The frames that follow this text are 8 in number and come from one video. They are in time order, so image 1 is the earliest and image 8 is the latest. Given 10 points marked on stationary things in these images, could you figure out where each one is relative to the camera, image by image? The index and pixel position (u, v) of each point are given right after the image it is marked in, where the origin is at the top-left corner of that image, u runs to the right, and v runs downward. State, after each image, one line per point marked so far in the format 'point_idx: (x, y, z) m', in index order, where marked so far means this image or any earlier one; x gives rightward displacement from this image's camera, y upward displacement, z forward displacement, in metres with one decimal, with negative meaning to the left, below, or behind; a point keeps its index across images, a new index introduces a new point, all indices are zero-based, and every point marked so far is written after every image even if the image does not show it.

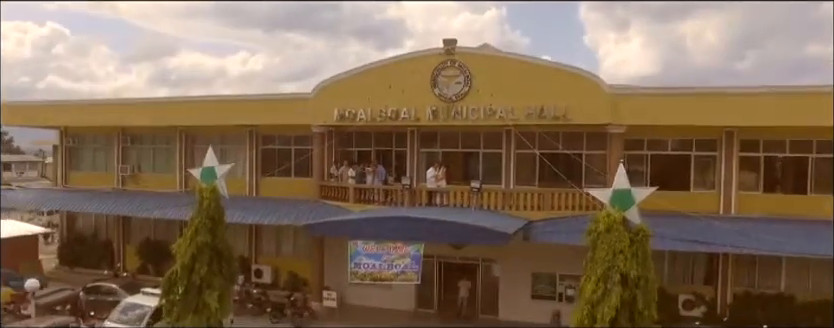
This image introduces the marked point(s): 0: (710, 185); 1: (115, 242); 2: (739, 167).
0: (+3.4, -0.2, +8.4) m
1: (-4.8, -1.2, +11.3) m
2: (+3.7, 0.0, +8.3) m
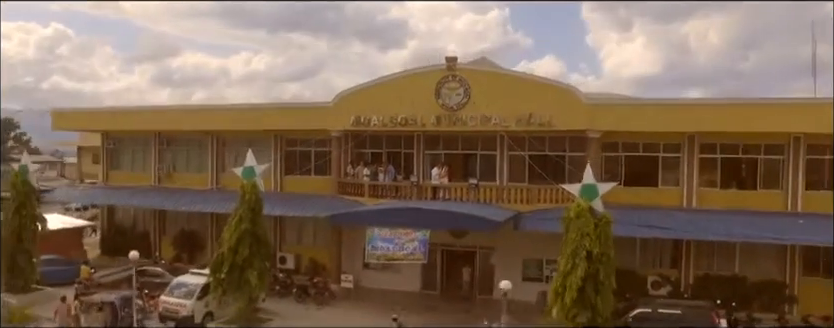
0: (+3.5, -0.2, +9.7) m
1: (-4.7, -1.2, +12.7) m
2: (+3.8, -0.1, +9.6) m
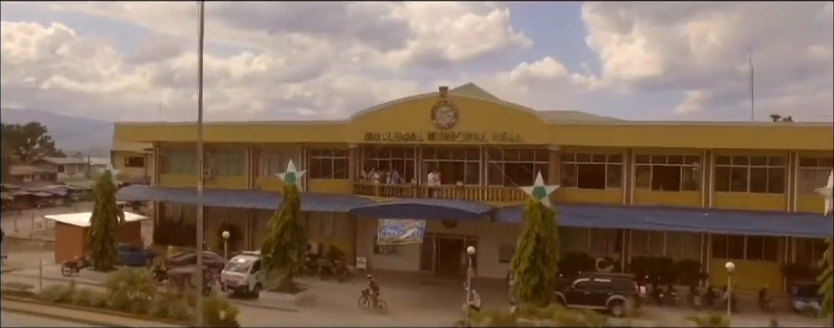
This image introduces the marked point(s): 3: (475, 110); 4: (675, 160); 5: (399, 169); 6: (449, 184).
0: (+3.5, -0.4, +12.5) m
1: (-4.7, -1.3, +15.5) m
2: (+3.8, -0.2, +12.4) m
3: (+1.0, +1.0, +12.6) m
4: (+4.4, +0.1, +12.2) m
5: (-0.3, -0.1, +13.5) m
6: (+0.6, -0.4, +13.0) m
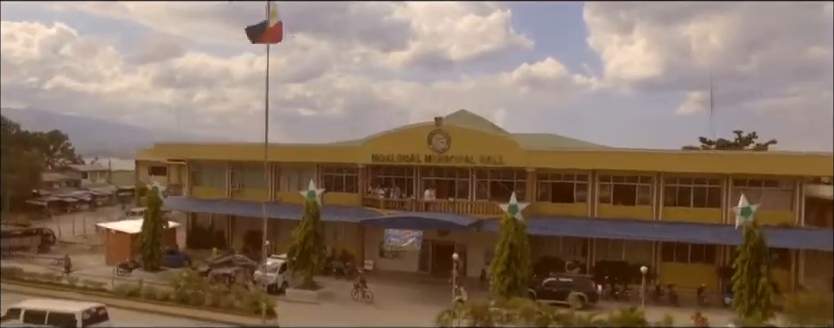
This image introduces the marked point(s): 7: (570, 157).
0: (+3.4, -0.7, +14.9) m
1: (-4.7, -1.7, +17.9) m
2: (+3.8, -0.6, +14.8) m
3: (+1.0, +0.6, +15.0) m
4: (+4.3, -0.3, +14.6) m
5: (-0.4, -0.5, +15.9) m
6: (+0.6, -0.7, +15.5) m
7: (+3.1, +0.2, +14.7) m
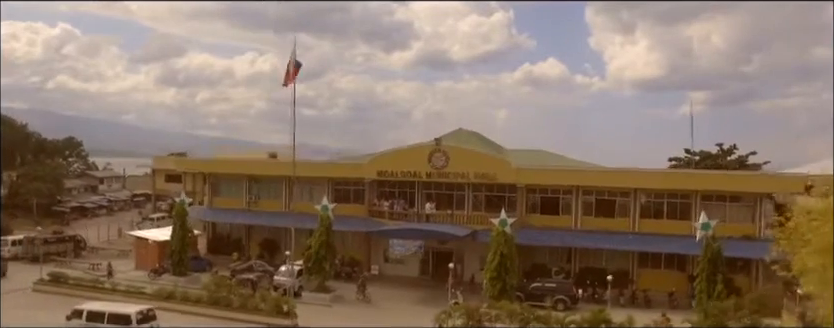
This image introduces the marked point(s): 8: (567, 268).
0: (+3.5, -1.1, +16.6) m
1: (-4.7, -2.0, +19.6) m
2: (+3.8, -0.9, +16.5) m
3: (+1.0, +0.2, +16.6) m
4: (+4.4, -0.7, +16.3) m
5: (-0.3, -0.8, +17.6) m
6: (+0.6, -1.1, +17.1) m
7: (+3.1, -0.2, +16.3) m
8: (+3.4, -2.3, +16.4) m
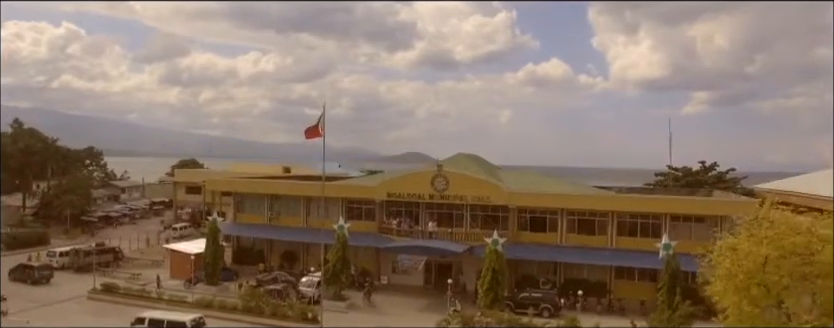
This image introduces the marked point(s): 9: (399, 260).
0: (+3.6, -1.7, +18.9) m
1: (-4.6, -2.6, +21.9) m
2: (+3.9, -1.5, +18.7) m
3: (+1.1, -0.4, +18.9) m
4: (+4.5, -1.3, +18.6) m
5: (-0.2, -1.4, +19.9) m
6: (+0.7, -1.7, +19.4) m
7: (+3.2, -0.8, +18.6) m
8: (+3.5, -3.0, +18.6) m
9: (-0.5, -2.5, +19.4) m
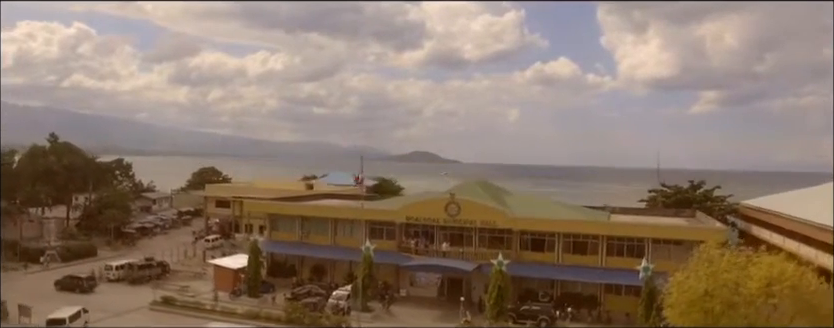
0: (+4.0, -2.6, +21.6) m
1: (-4.1, -3.5, +24.7) m
2: (+4.4, -2.4, +21.5) m
3: (+1.6, -1.2, +21.7) m
4: (+4.9, -2.1, +21.3) m
5: (+0.2, -2.3, +22.6) m
6: (+1.2, -2.6, +22.2) m
7: (+3.7, -1.7, +21.3) m
8: (+4.0, -3.8, +21.4) m
9: (0.0, -3.4, +22.2) m
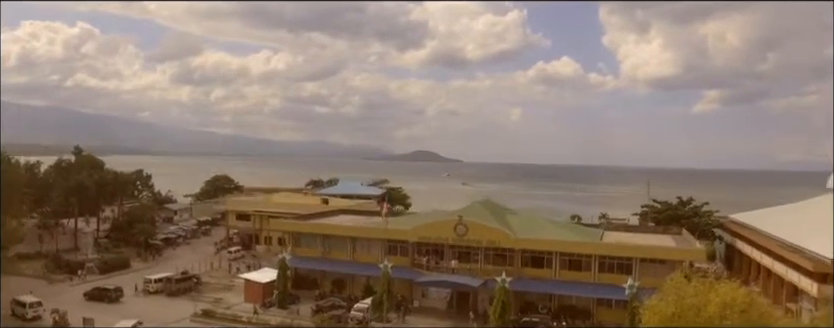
0: (+4.4, -3.4, +24.1) m
1: (-3.7, -4.3, +27.2) m
2: (+4.7, -3.2, +24.0) m
3: (+2.0, -2.1, +24.2) m
4: (+5.3, -3.0, +23.8) m
5: (+0.6, -3.1, +25.1) m
6: (+1.6, -3.4, +24.7) m
7: (+4.1, -2.5, +23.8) m
8: (+4.4, -4.7, +23.9) m
9: (+0.4, -4.2, +24.6) m
